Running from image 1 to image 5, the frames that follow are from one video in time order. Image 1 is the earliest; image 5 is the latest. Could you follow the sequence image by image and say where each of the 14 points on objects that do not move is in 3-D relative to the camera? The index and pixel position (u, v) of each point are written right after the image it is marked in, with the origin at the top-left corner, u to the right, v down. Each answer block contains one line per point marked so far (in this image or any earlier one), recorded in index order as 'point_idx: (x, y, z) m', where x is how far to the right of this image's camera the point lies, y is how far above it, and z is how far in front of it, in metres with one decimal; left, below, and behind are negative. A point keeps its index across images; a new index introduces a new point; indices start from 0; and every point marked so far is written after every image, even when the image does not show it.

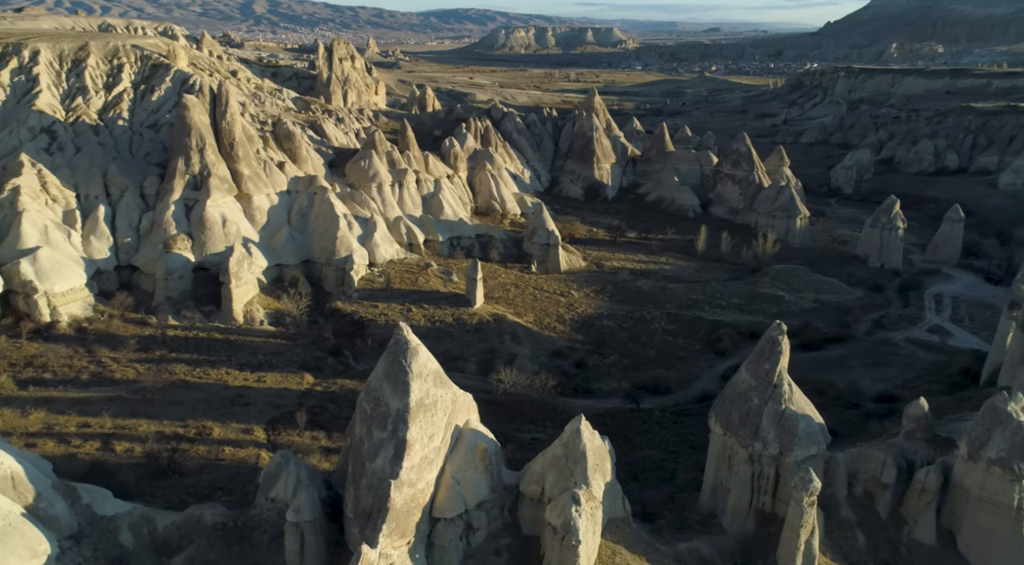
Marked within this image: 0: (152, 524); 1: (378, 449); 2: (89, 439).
0: (-5.3, -3.5, +11.1) m
1: (-1.9, -2.3, +10.5) m
2: (-9.4, -3.5, +16.9) m
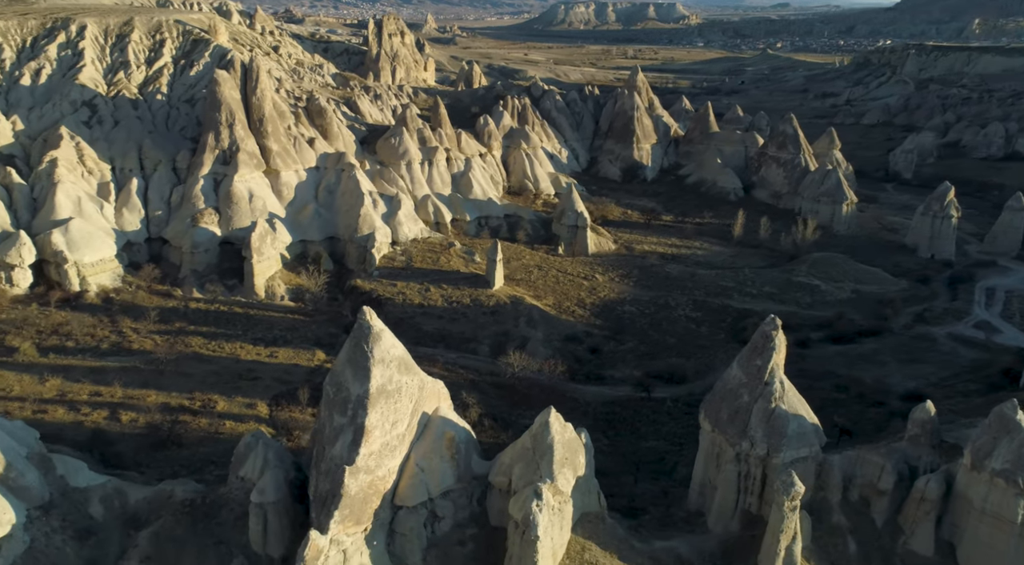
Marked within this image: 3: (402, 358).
0: (-5.8, -3.2, +11.3) m
1: (-2.4, -2.1, +10.4) m
2: (-9.5, -2.8, +17.4) m
3: (-1.6, -1.1, +10.8) m
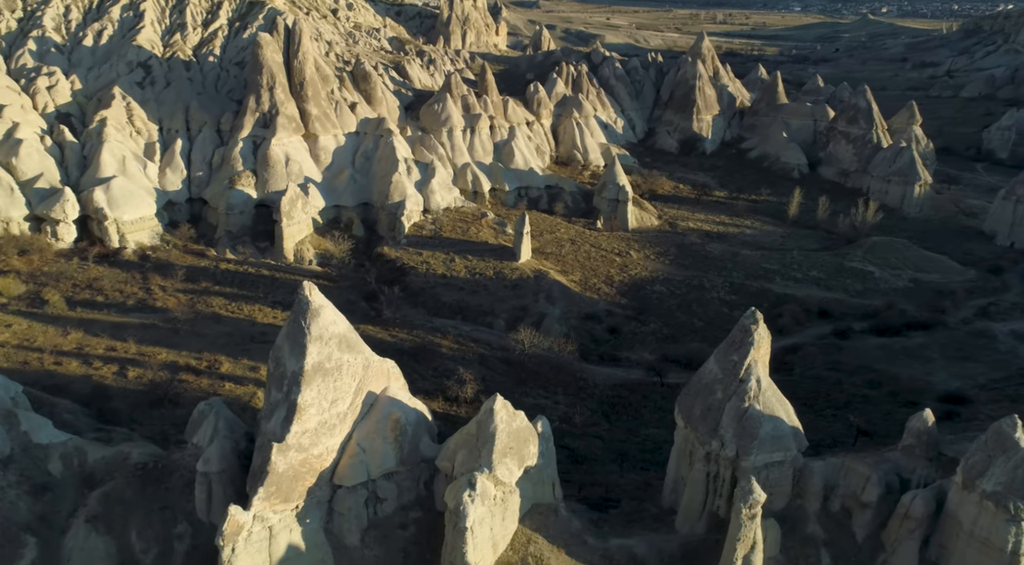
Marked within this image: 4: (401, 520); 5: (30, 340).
0: (-6.6, -2.7, +11.7) m
1: (-3.3, -1.7, +10.3) m
2: (-9.5, -1.9, +18.0) m
3: (-2.3, -0.7, +10.6) m
4: (-1.6, -3.4, +11.1) m
5: (-11.8, -1.4, +18.7) m
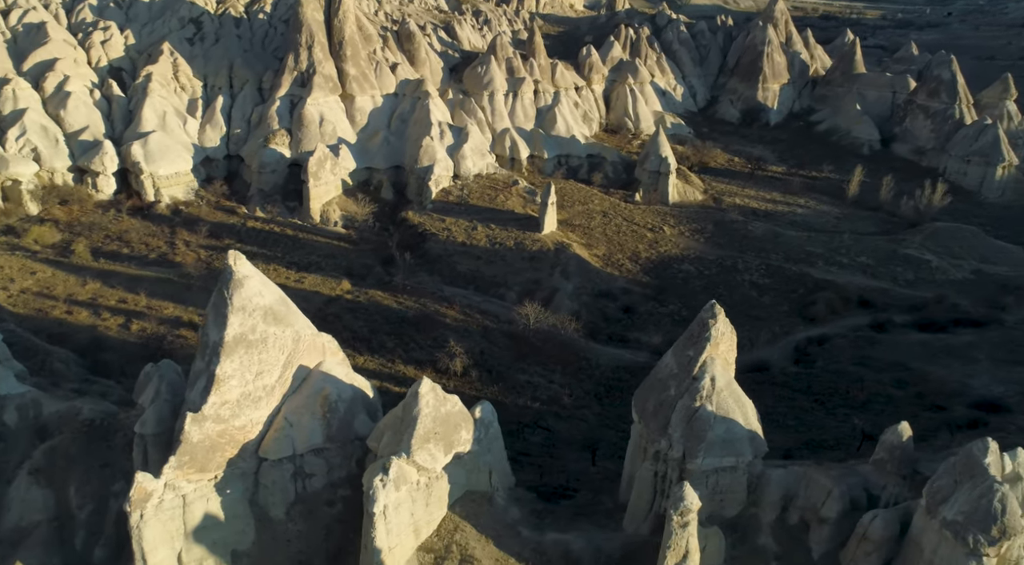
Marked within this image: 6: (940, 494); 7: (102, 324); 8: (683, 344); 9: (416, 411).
0: (-7.5, -2.0, +12.0) m
1: (-4.3, -1.3, +10.3) m
2: (-9.7, -0.8, +18.6) m
3: (-3.3, -0.4, +10.4) m
4: (-2.6, -3.1, +10.9) m
5: (-11.8, -0.2, +19.5) m
6: (+5.4, -2.7, +9.6) m
7: (-9.7, -1.0, +18.0) m
8: (+2.5, -0.9, +11.2) m
9: (-1.3, -1.7, +10.3) m
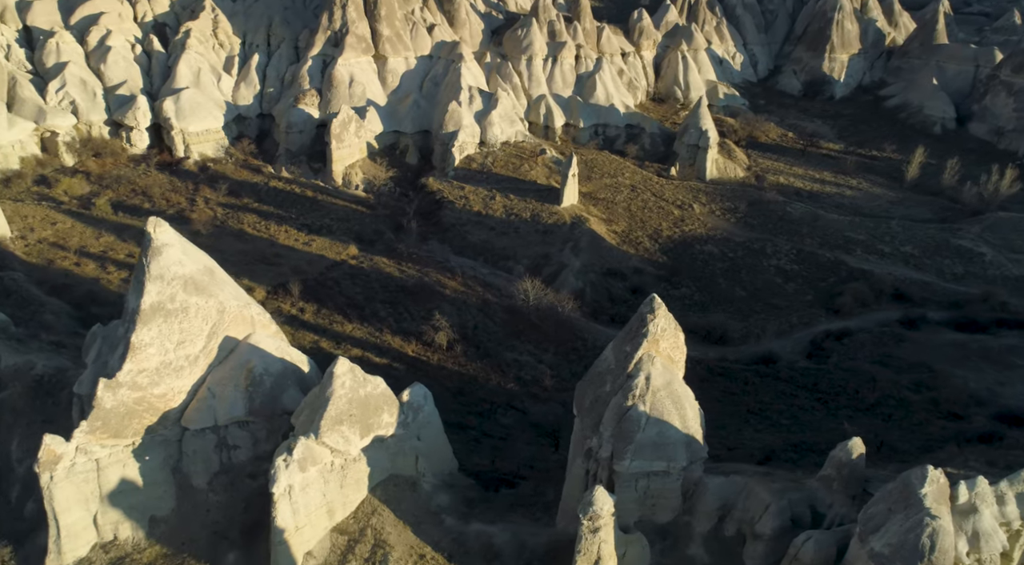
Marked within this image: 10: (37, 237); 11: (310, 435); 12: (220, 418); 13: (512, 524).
0: (-8.3, -1.3, +12.4) m
1: (-5.3, -0.8, +10.3) m
2: (-9.8, +0.4, +19.1) m
3: (-4.3, +0.1, +10.2) m
4: (-3.7, -2.7, +10.8) m
5: (-11.8, +1.1, +20.2) m
6: (+4.1, -2.8, +8.7) m
7: (-9.9, +0.1, +18.5) m
8: (+1.5, -0.8, +10.5) m
9: (-2.4, -1.4, +10.0) m
10: (-12.5, +1.2, +20.0) m
11: (-2.6, -2.0, +10.0) m
12: (-4.0, -1.9, +10.7) m
13: (0.0, -3.6, +11.1) m
